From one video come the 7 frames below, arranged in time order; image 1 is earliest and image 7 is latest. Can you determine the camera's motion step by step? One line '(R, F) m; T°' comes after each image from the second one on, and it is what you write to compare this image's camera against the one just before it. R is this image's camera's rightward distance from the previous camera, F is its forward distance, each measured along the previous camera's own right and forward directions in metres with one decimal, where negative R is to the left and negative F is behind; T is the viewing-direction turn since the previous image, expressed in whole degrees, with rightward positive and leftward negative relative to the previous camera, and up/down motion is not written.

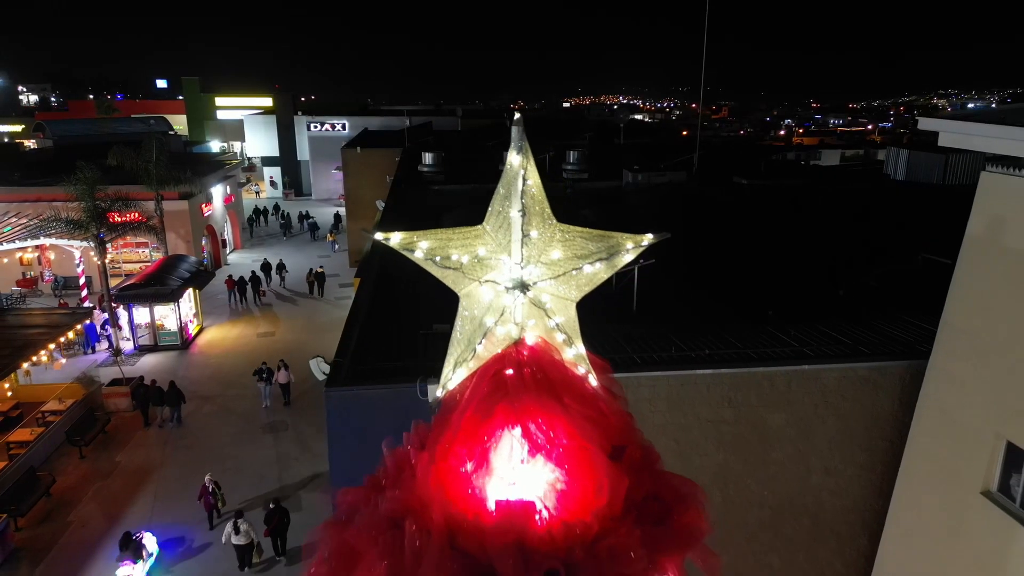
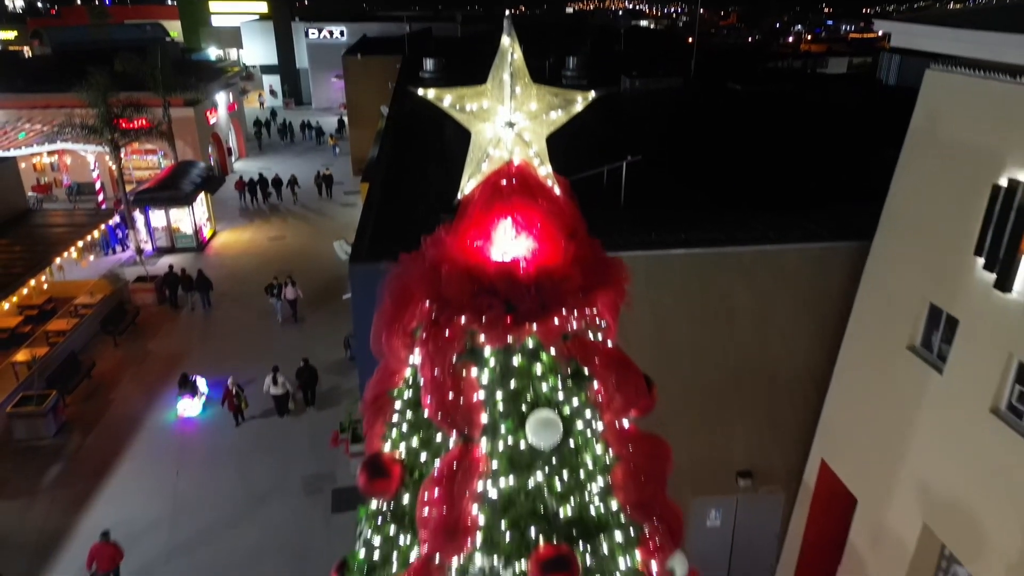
(0.0, -1.0) m; 0°
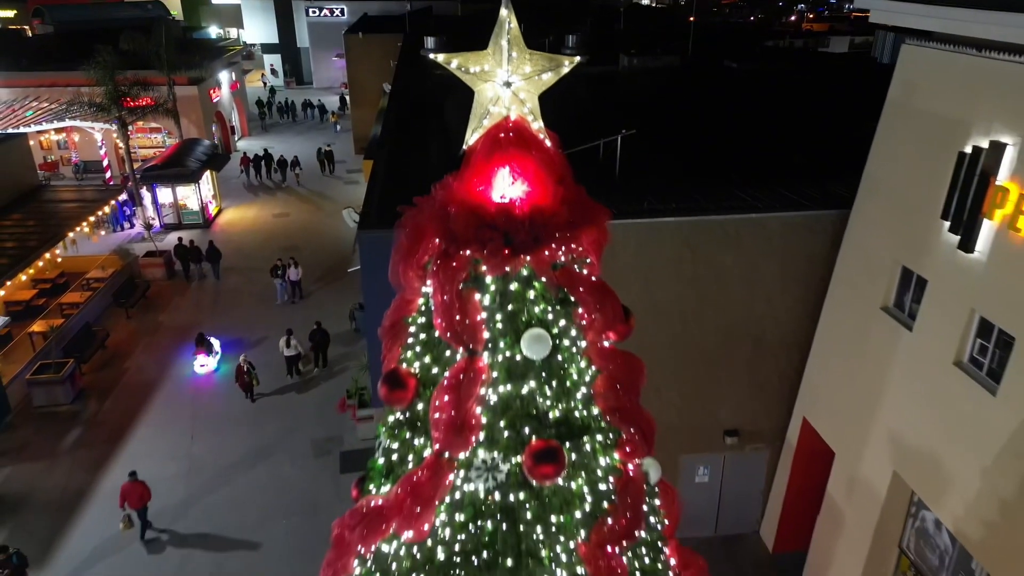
(0.0, -0.5) m; 0°
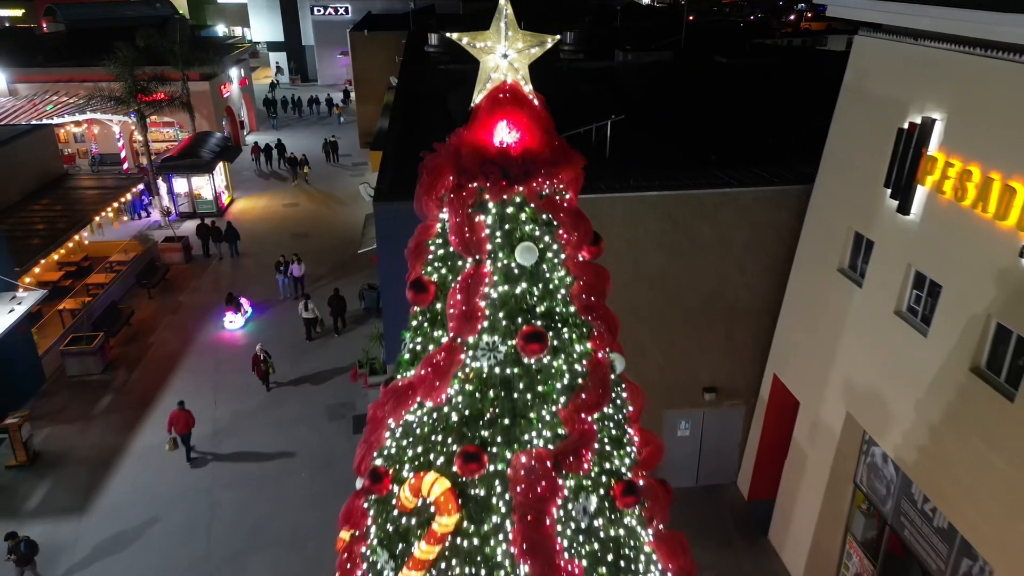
(0.0, -1.0) m; 0°
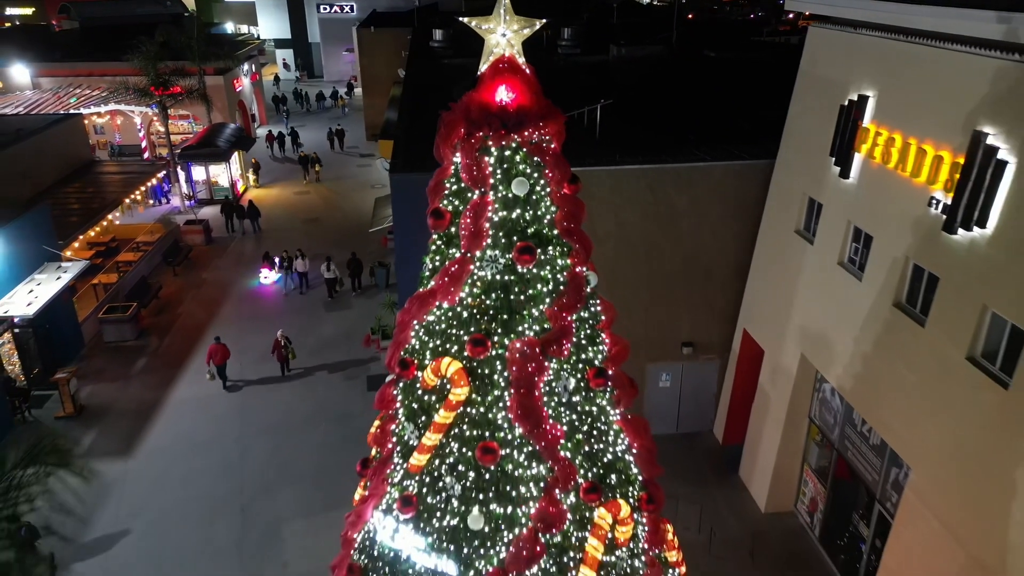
(0.0, -1.3) m; 0°
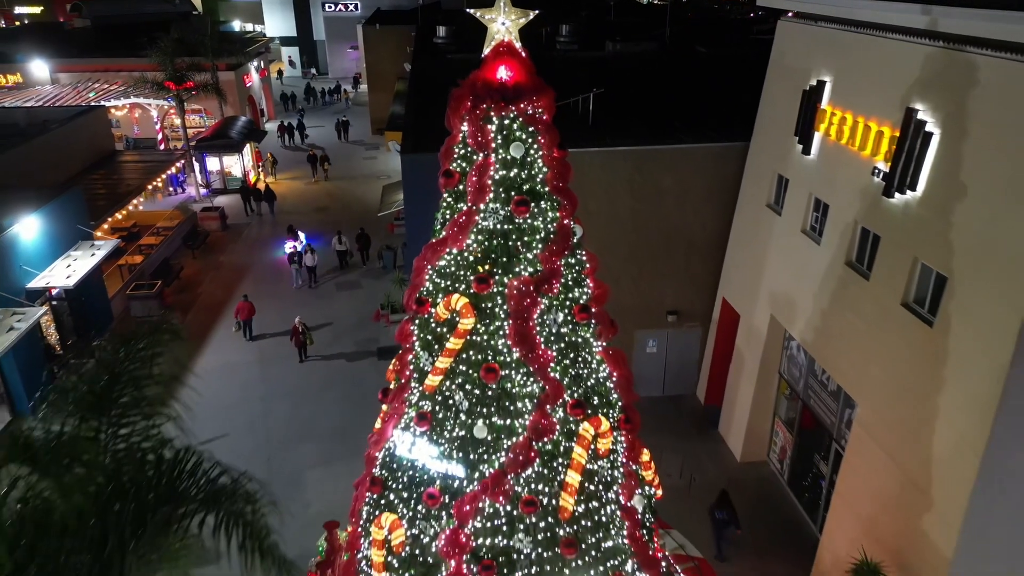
(0.0, -1.1) m; 0°
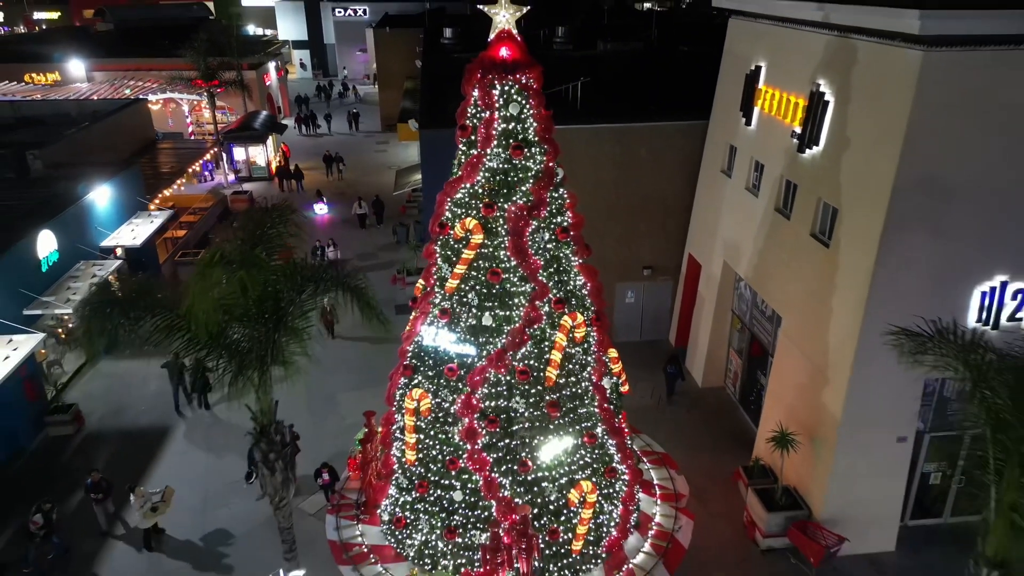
(0.0, -2.4) m; 0°
